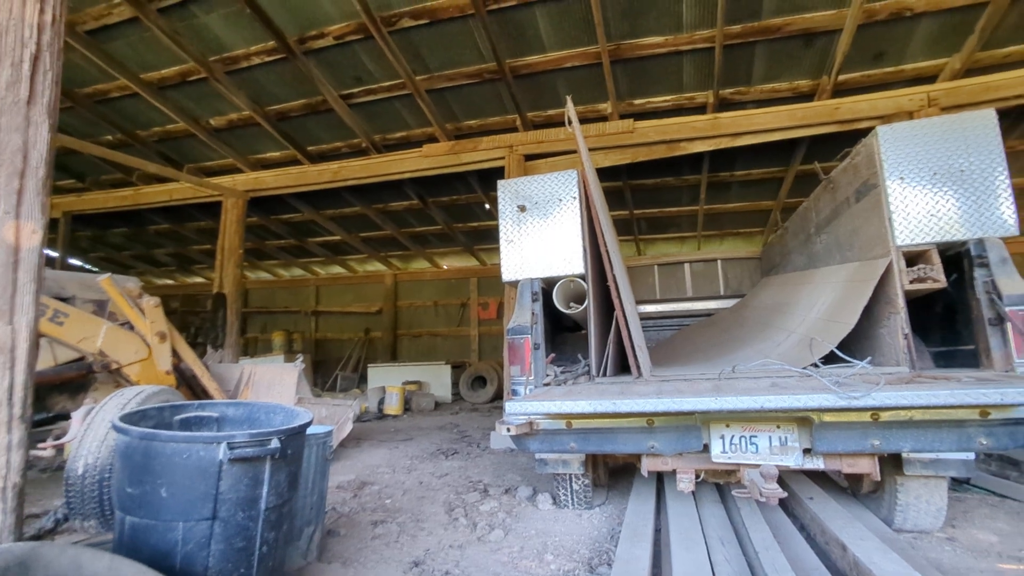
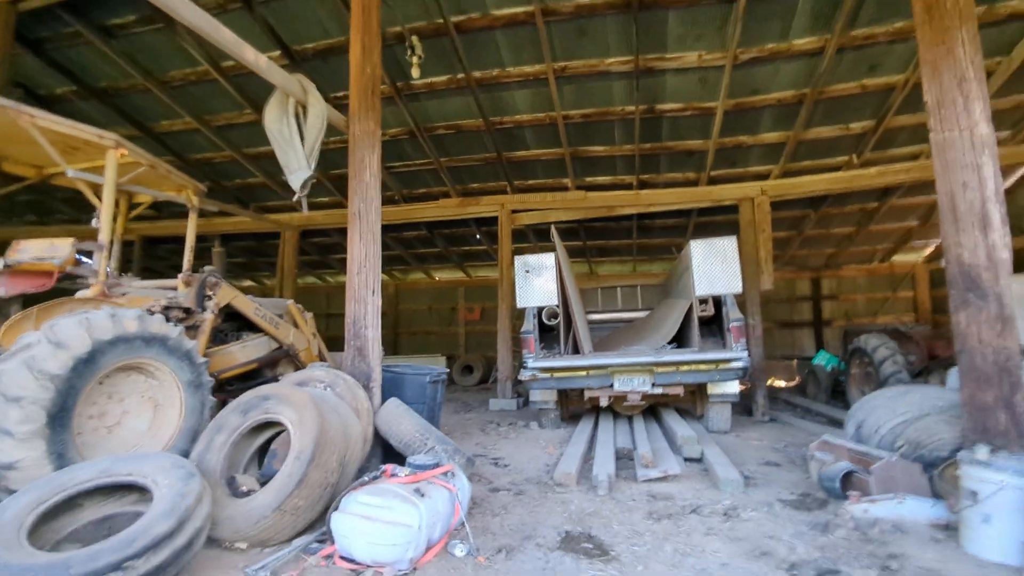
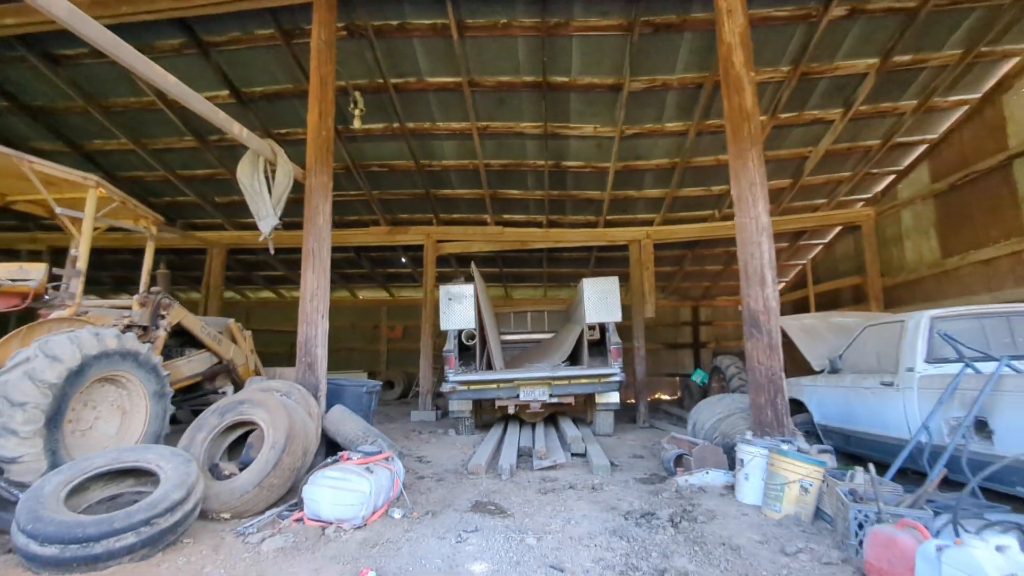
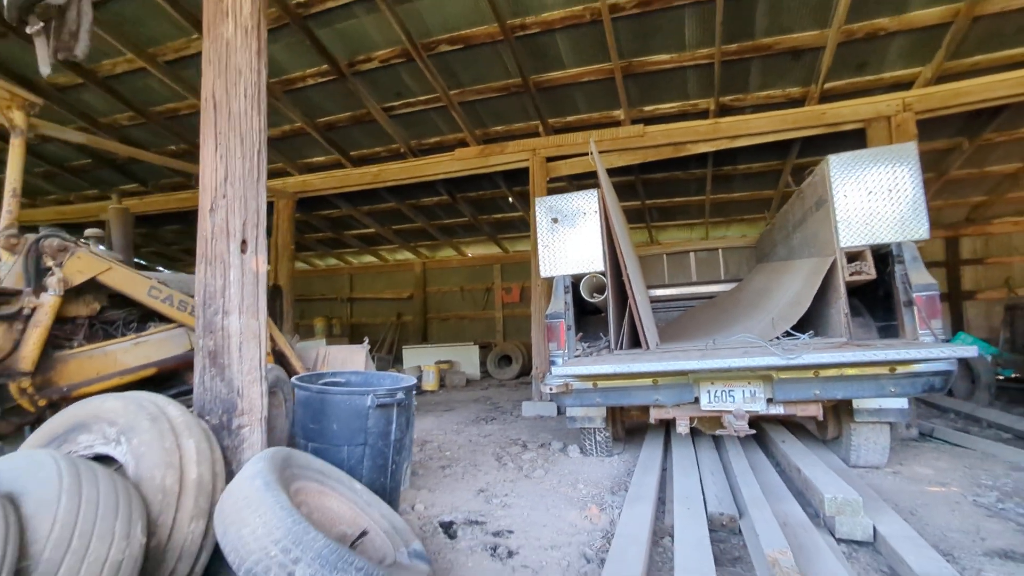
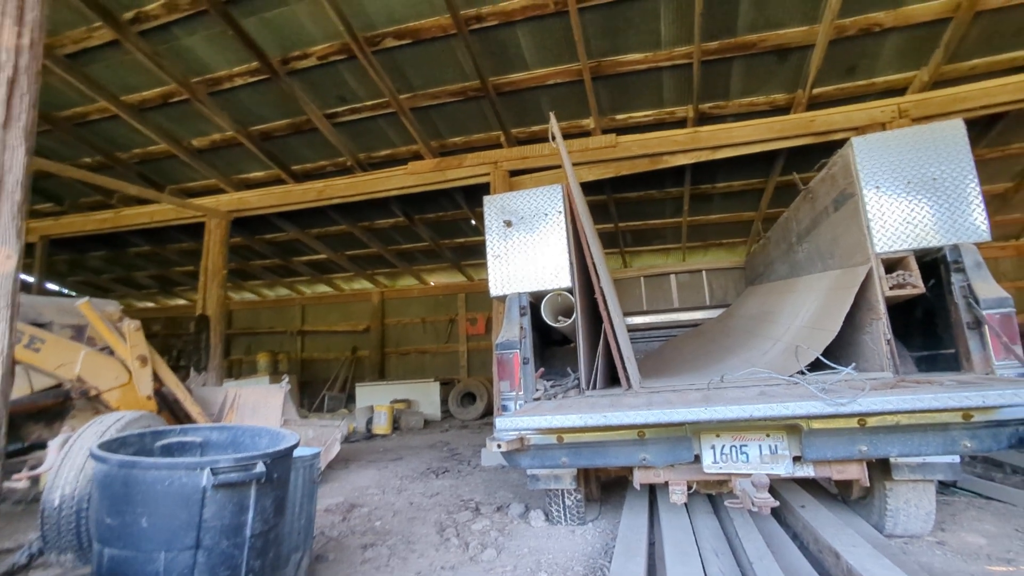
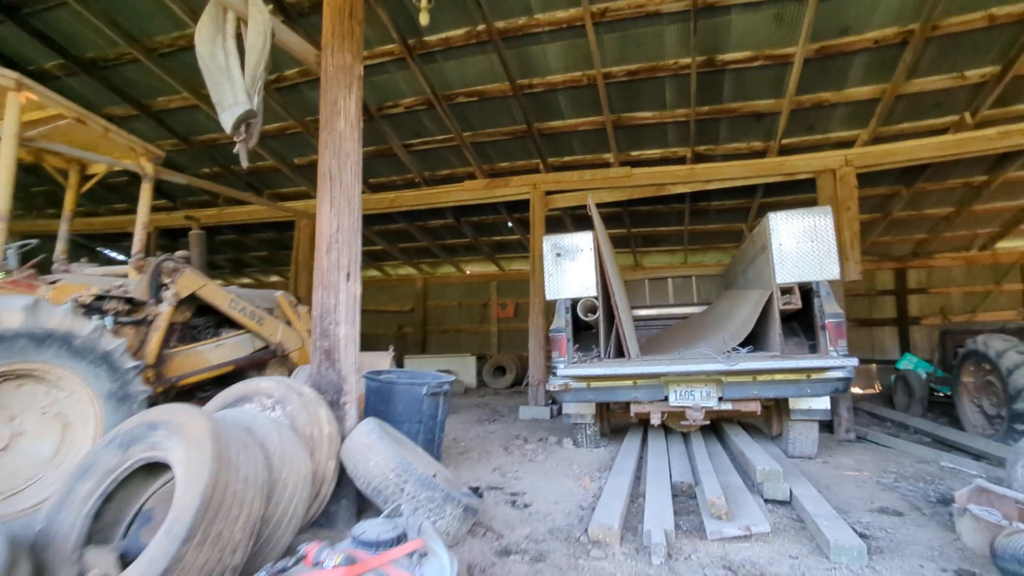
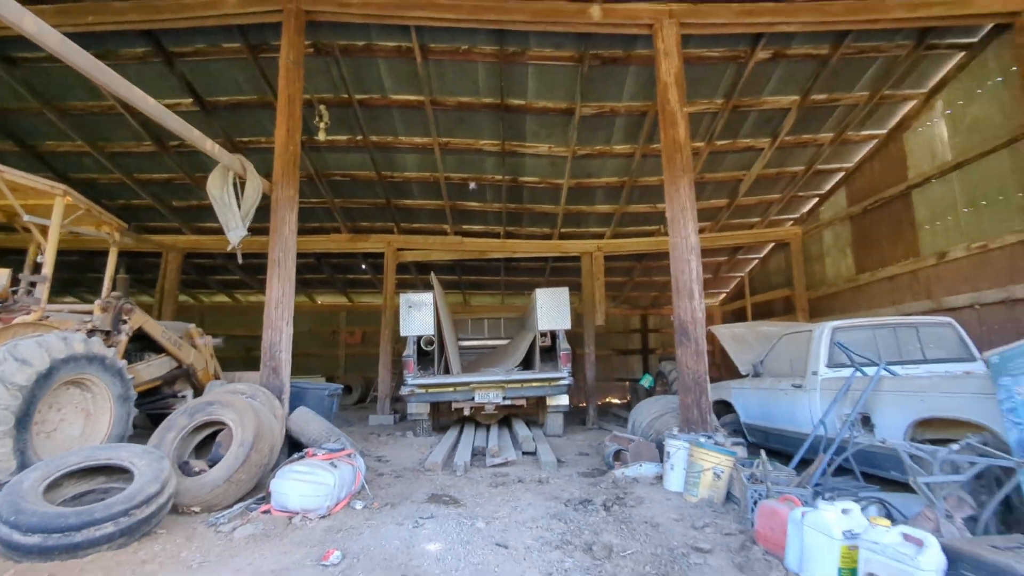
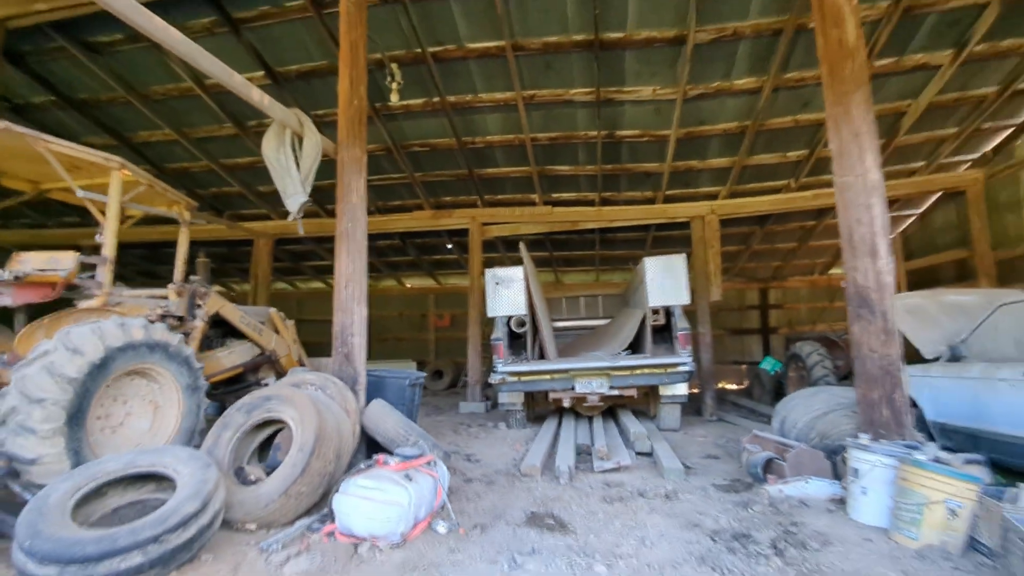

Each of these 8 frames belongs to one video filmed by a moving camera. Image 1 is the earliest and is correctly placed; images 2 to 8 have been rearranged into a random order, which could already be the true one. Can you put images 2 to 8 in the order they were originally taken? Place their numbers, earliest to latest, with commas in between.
5, 4, 6, 2, 8, 3, 7
